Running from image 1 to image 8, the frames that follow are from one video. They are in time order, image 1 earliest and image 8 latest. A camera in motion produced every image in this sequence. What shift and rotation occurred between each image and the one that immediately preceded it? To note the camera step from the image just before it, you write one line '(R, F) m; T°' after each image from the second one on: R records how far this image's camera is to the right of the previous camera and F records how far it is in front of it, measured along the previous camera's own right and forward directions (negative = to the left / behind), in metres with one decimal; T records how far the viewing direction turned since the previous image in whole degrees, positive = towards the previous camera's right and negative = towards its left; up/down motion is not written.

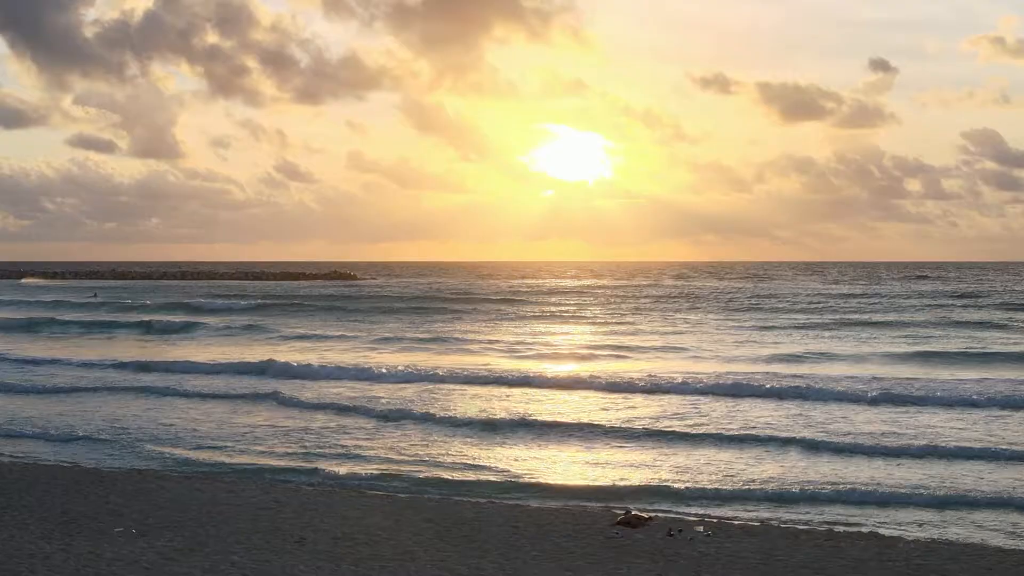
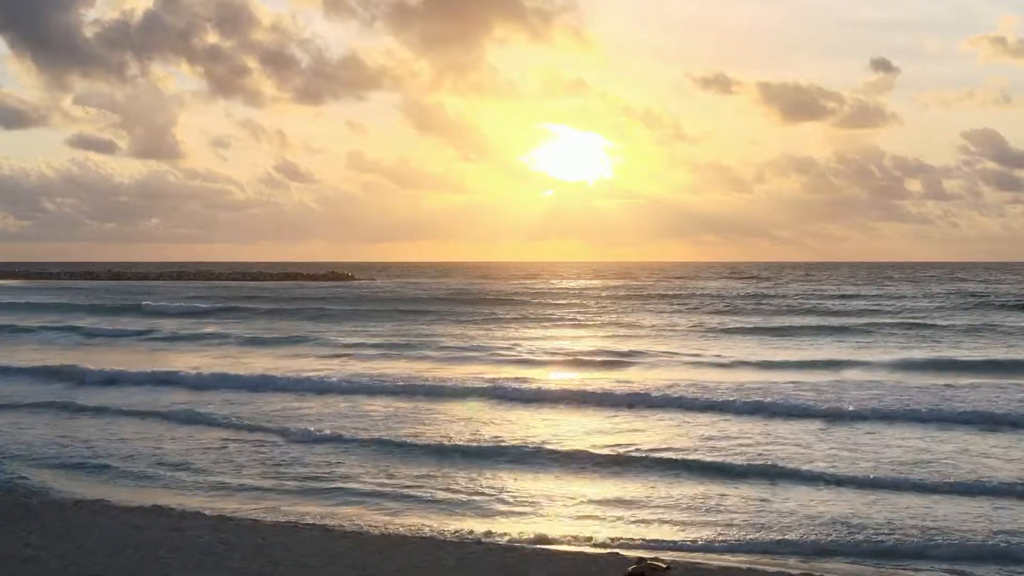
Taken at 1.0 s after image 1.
(+0.1, +1.3) m; 0°
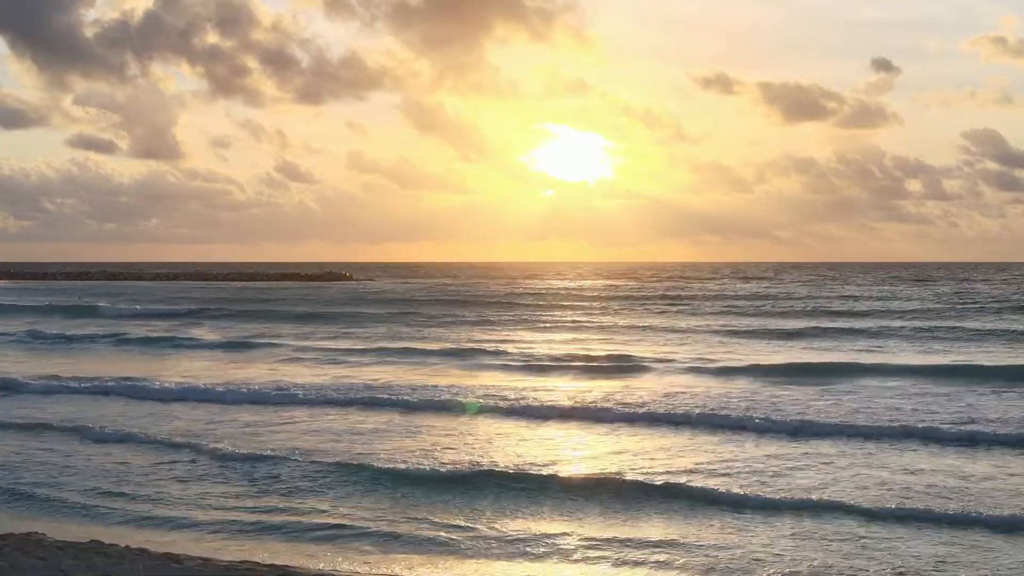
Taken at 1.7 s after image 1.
(+0.1, +1.1) m; 0°
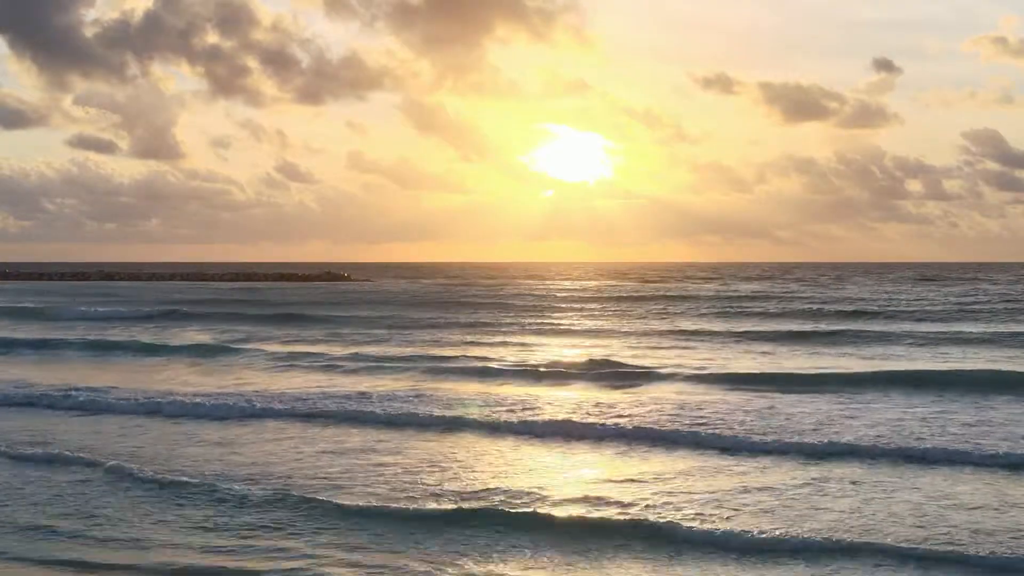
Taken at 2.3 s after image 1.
(+0.1, +1.2) m; 0°
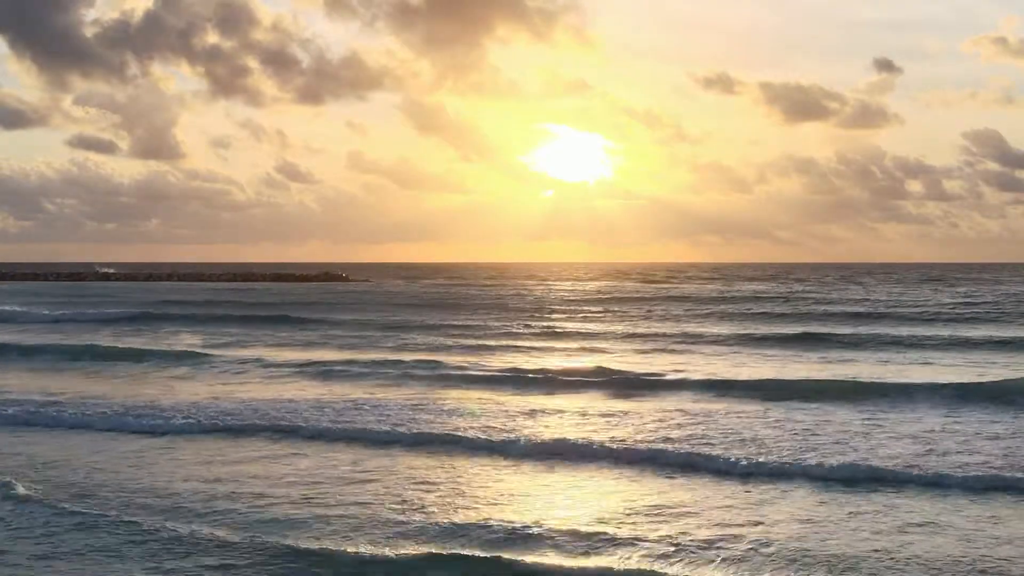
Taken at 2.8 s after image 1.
(0.0, +1.0) m; 0°
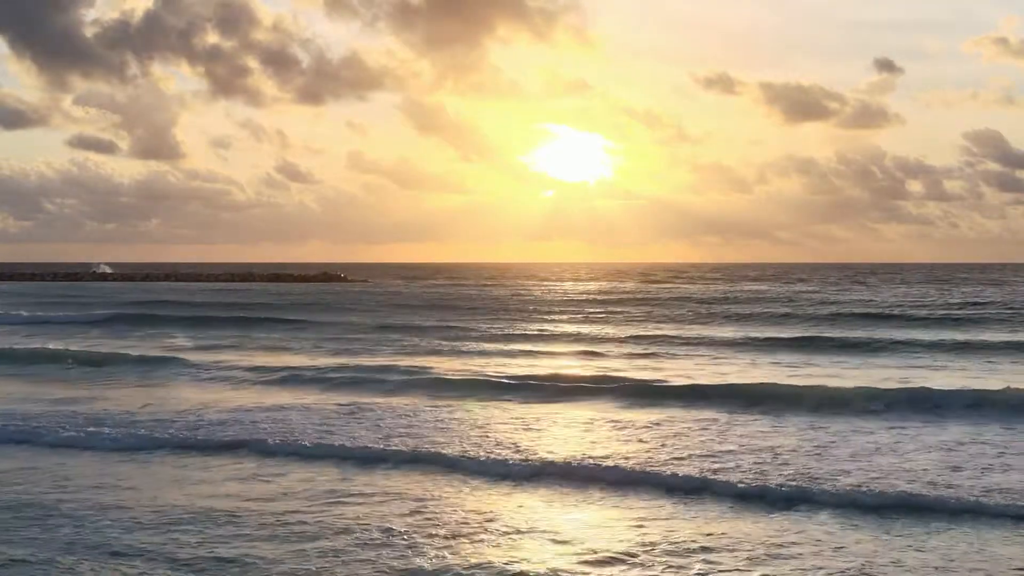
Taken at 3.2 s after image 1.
(0.0, +0.8) m; 0°
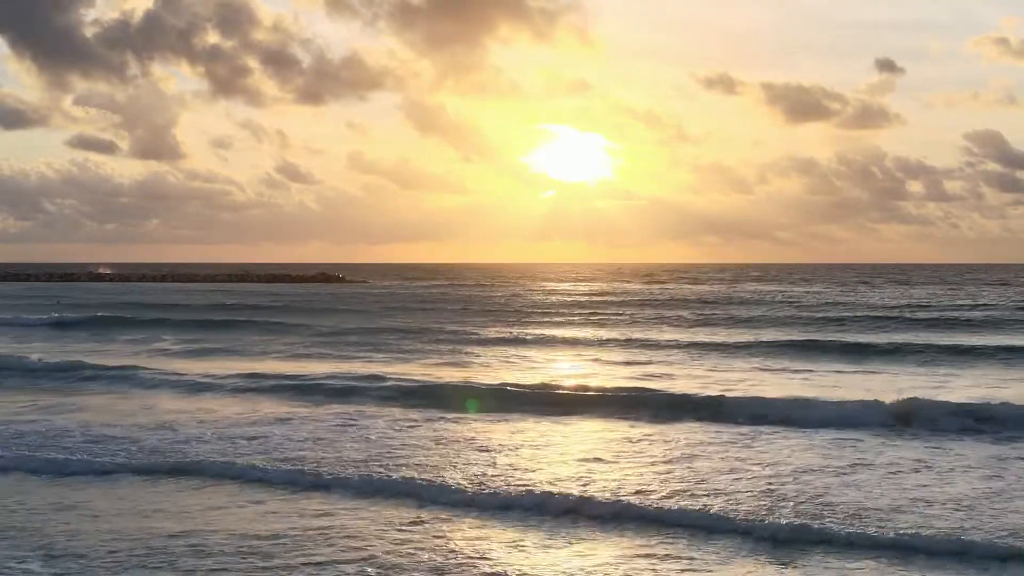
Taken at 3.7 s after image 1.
(0.0, +1.1) m; 0°
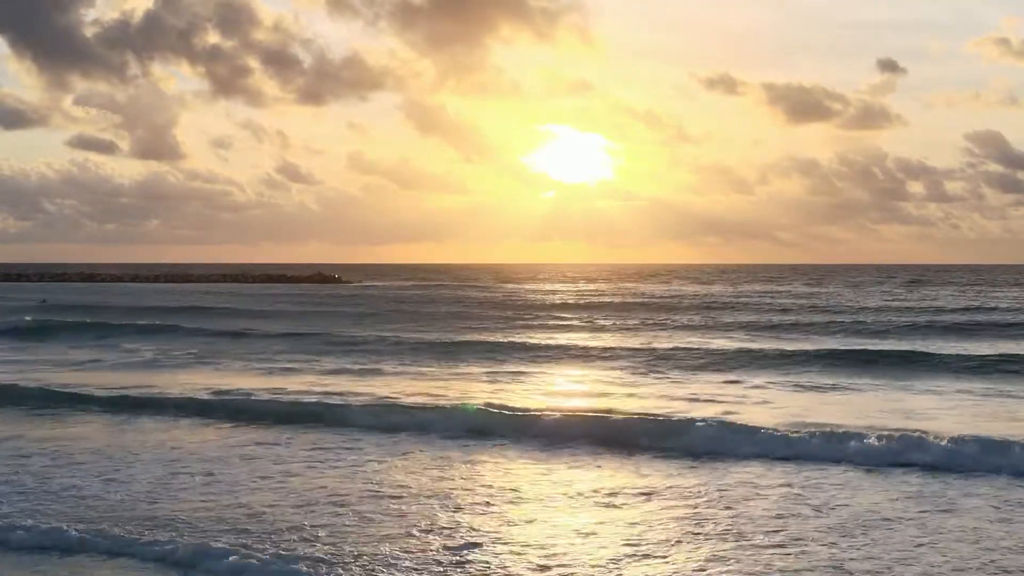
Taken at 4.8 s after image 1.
(-0.1, +2.1) m; 0°
